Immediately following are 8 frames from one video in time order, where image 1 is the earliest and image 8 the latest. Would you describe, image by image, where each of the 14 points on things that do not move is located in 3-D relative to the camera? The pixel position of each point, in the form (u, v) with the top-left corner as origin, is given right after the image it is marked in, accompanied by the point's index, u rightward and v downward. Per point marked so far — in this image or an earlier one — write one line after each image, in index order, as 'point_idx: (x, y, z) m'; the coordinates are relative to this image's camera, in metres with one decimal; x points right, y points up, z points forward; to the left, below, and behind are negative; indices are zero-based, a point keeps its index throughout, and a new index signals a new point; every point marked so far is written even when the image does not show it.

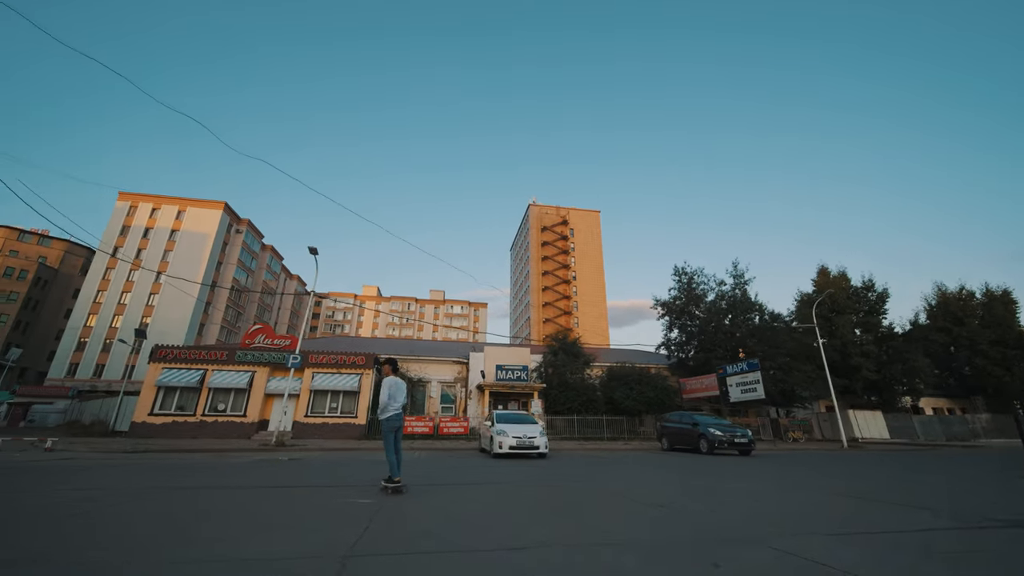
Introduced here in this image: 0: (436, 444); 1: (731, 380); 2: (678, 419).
0: (-2.9, -6.0, +16.7) m
1: (+8.9, -3.7, +17.9) m
2: (+4.8, -3.7, +12.3) m
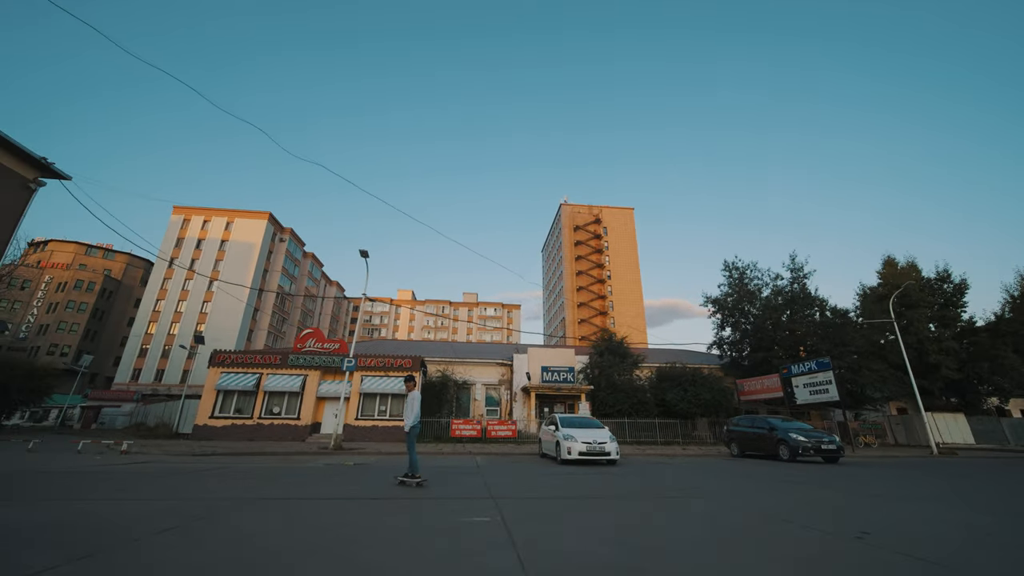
0: (-0.9, -6.0, +16.5) m
1: (+10.9, -3.5, +16.8) m
2: (+6.3, -3.6, +11.6) m
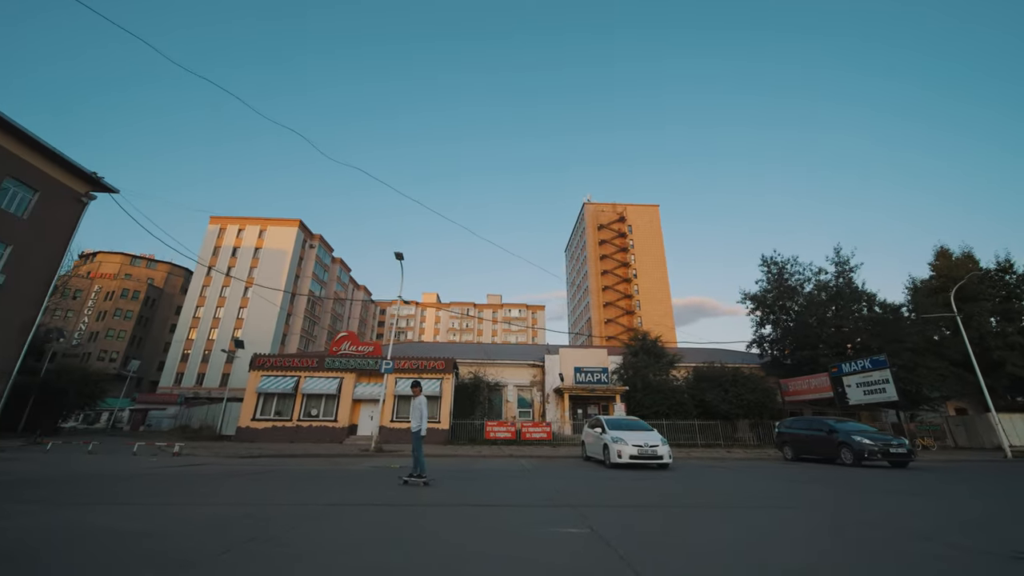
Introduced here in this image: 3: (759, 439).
0: (+0.5, -6.1, +16.3) m
1: (+12.2, -3.3, +16.0) m
2: (+7.4, -3.4, +11.1) m
3: (+11.2, -6.8, +19.9) m
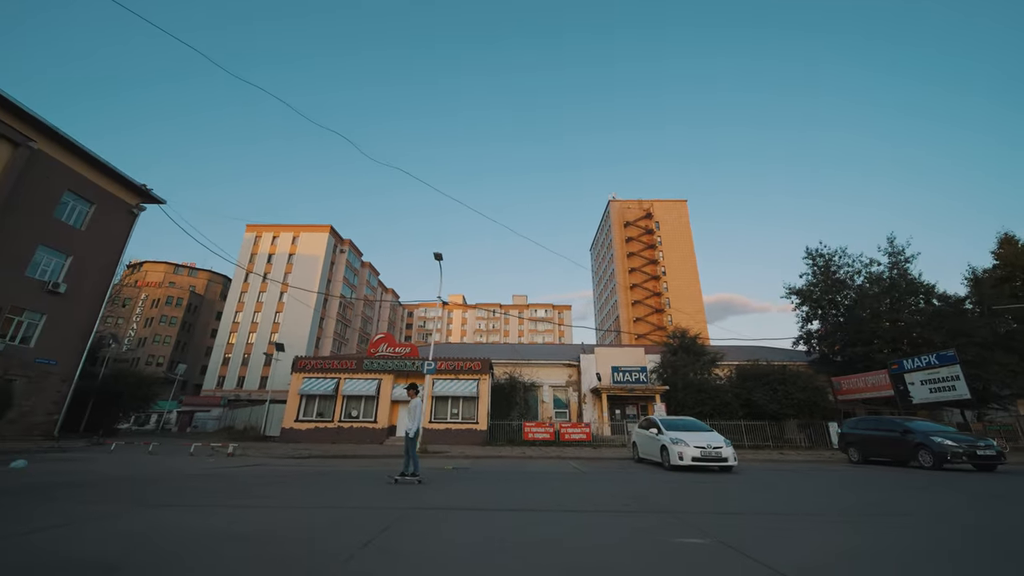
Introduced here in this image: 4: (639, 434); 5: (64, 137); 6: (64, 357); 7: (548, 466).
0: (+2.0, -6.0, +16.1) m
1: (+13.7, -3.0, +15.1) m
2: (+8.6, -3.2, +10.4) m
3: (+12.9, -6.6, +19.1) m
4: (+3.2, -3.6, +10.8) m
5: (-19.9, +6.7, +19.6) m
6: (-20.0, -3.1, +19.8) m
7: (+0.9, -4.3, +10.7) m
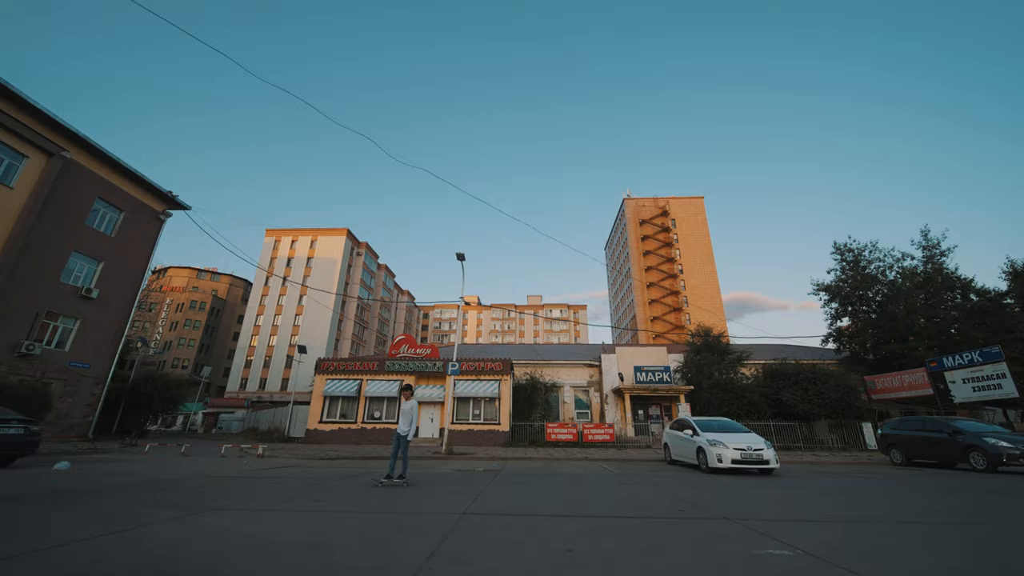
0: (+2.9, -6.0, +15.9) m
1: (+14.5, -2.9, +14.5) m
2: (+9.3, -3.1, +10.0) m
3: (+13.9, -6.4, +18.5) m
4: (+3.9, -3.6, +10.5) m
5: (-19.0, +6.4, +20.1) m
6: (-19.1, -3.3, +20.3) m
7: (+1.6, -4.3, +10.6) m
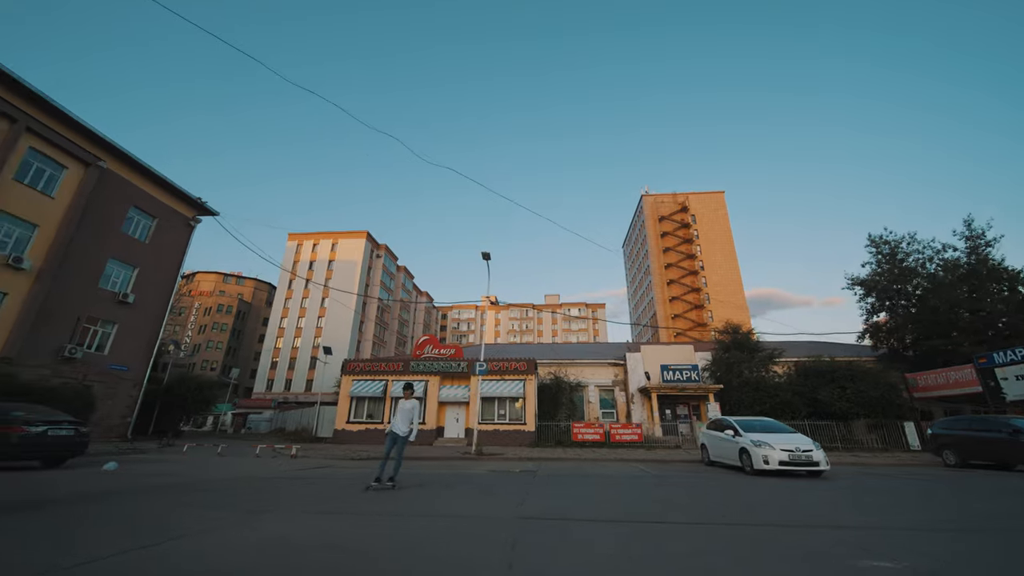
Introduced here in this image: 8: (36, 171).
0: (+3.9, -5.9, +15.7) m
1: (+15.4, -2.6, +13.9) m
2: (+10.0, -3.0, +9.6) m
3: (+15.0, -6.2, +17.9) m
4: (+4.7, -3.5, +10.3) m
5: (-18.0, +6.2, +20.7) m
6: (-17.9, -3.6, +20.9) m
7: (+2.4, -4.3, +10.4) m
8: (-19.5, +4.7, +18.1) m
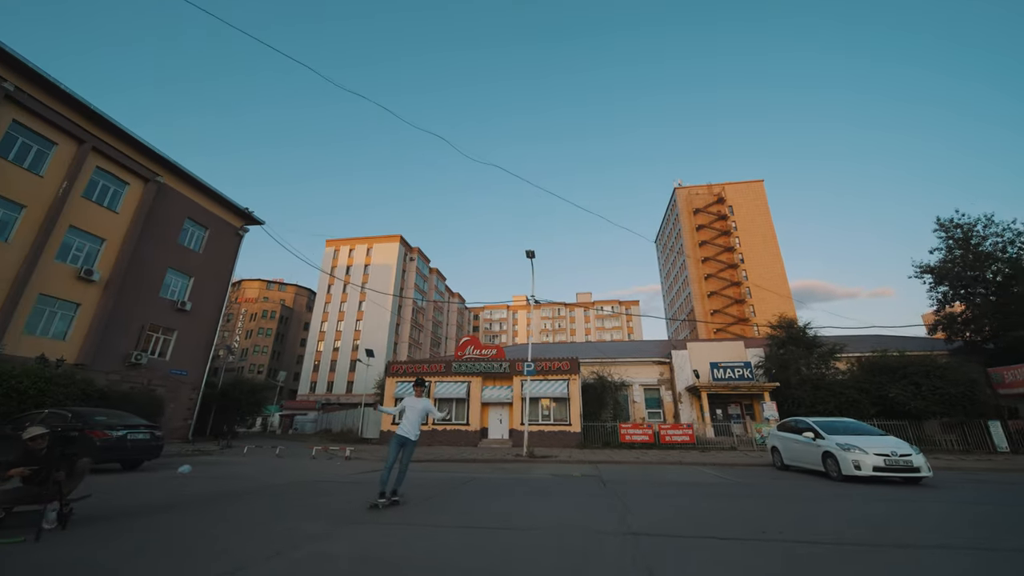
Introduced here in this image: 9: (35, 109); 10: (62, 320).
0: (+5.7, -5.8, +15.1) m
1: (+16.9, -2.2, +12.5) m
2: (+11.3, -2.7, +8.6) m
3: (+16.9, -5.7, +16.5) m
4: (+6.0, -3.3, +9.7) m
5: (-16.2, +5.8, +21.7) m
6: (-15.8, -4.0, +21.9) m
7: (+3.7, -4.2, +9.9) m
8: (-17.8, +4.3, +19.1) m
9: (-17.9, +6.7, +16.6) m
10: (-17.6, -1.2, +17.3) m
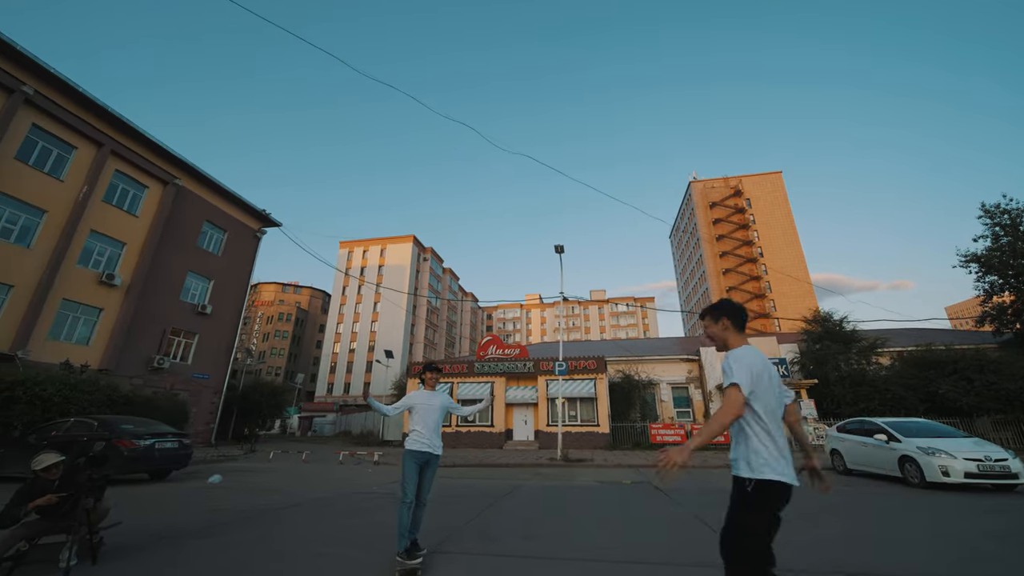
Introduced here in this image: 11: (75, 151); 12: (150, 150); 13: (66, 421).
0: (+6.7, -5.5, +14.4) m
1: (+17.9, -1.8, +11.5) m
2: (+12.1, -2.4, +7.7) m
3: (+18.0, -5.3, +15.5) m
4: (+6.9, -3.1, +8.9) m
5: (-15.1, +5.6, +21.5) m
6: (-14.6, -4.1, +21.7) m
7: (+4.6, -4.0, +9.3) m
8: (-16.8, +4.1, +19.0) m
9: (-17.0, +6.5, +16.4) m
10: (-16.5, -1.4, +17.1) m
11: (-17.1, +5.3, +17.2) m
12: (-16.2, +6.2, +19.8) m
13: (-8.4, -2.5, +8.3) m
